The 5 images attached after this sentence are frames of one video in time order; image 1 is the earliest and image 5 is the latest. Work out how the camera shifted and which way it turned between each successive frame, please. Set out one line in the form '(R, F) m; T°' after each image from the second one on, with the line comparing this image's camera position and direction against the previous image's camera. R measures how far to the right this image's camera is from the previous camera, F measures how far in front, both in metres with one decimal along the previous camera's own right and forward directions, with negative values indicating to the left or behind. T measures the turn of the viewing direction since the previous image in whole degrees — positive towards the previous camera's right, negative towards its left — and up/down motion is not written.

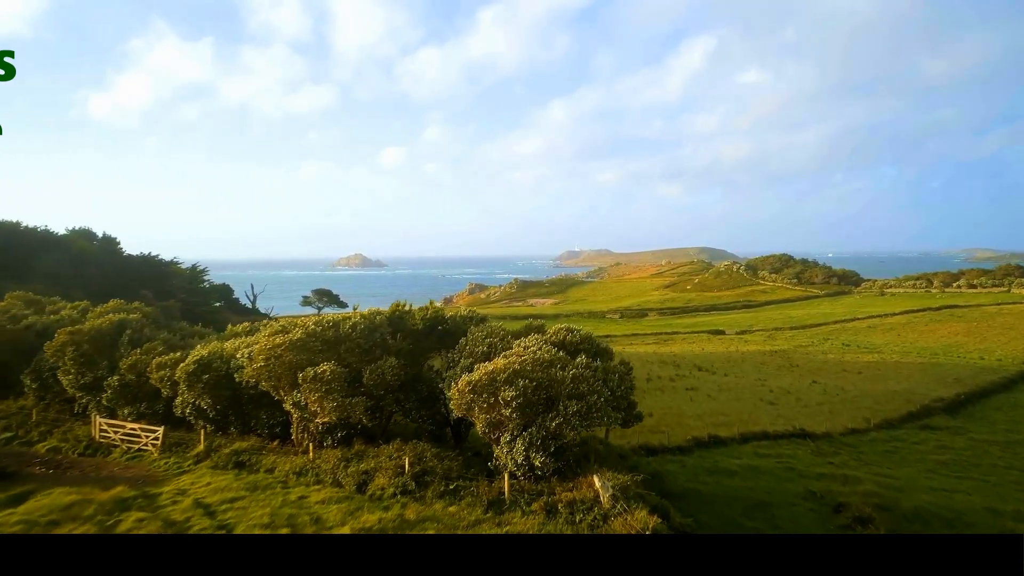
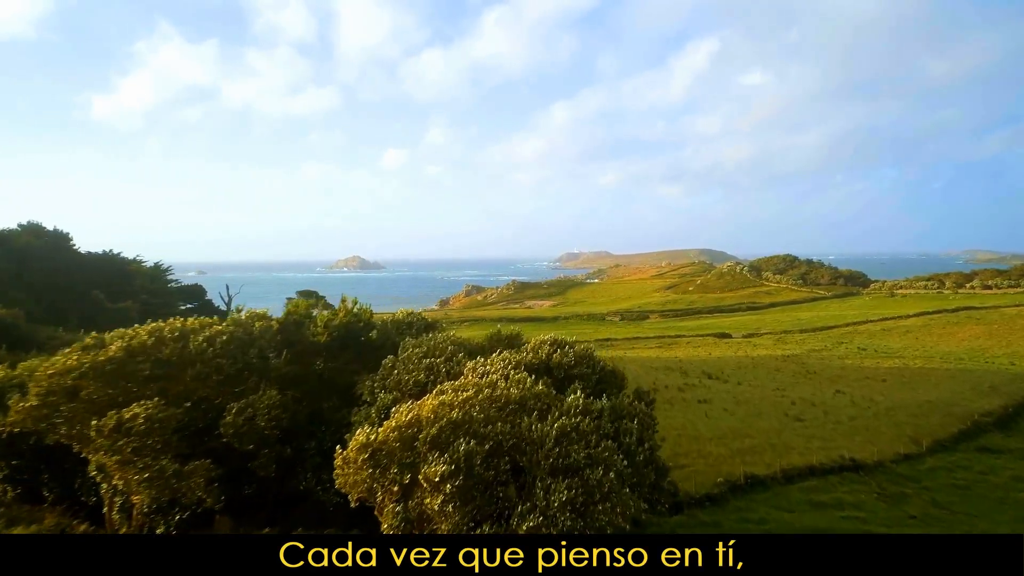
(+0.5, +3.4) m; 0°
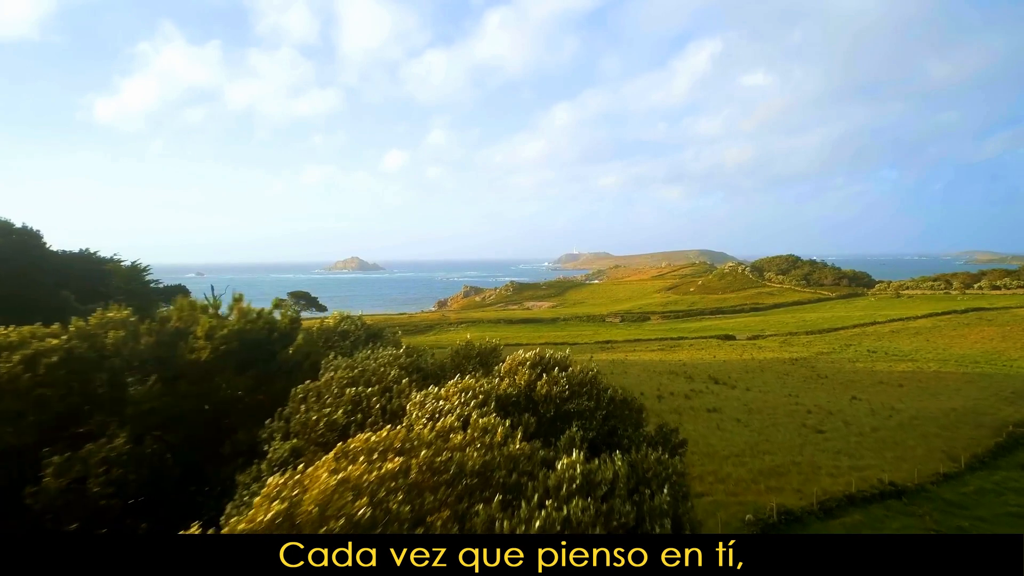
(+0.3, +1.9) m; 0°
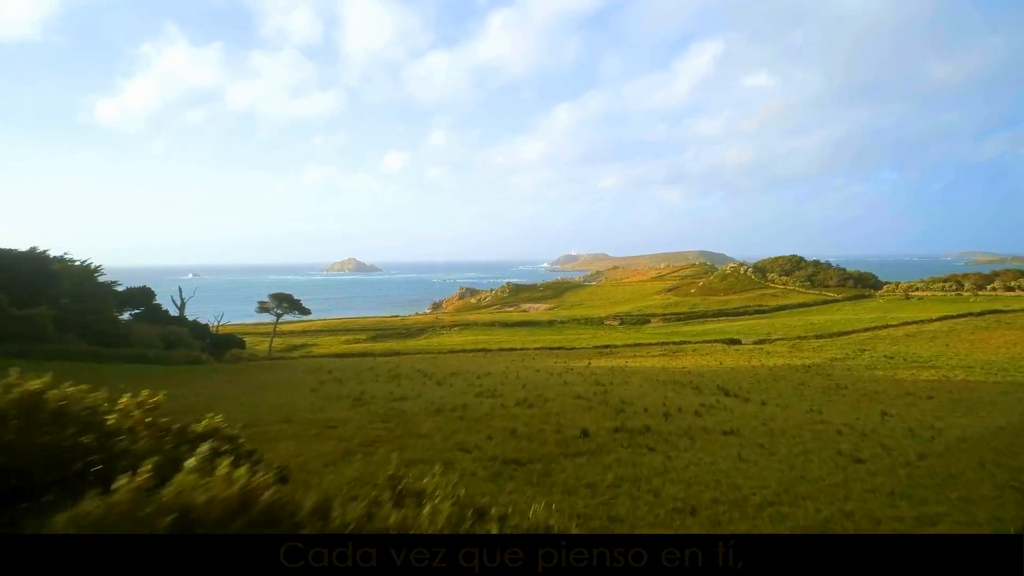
(+0.6, +3.3) m; 0°
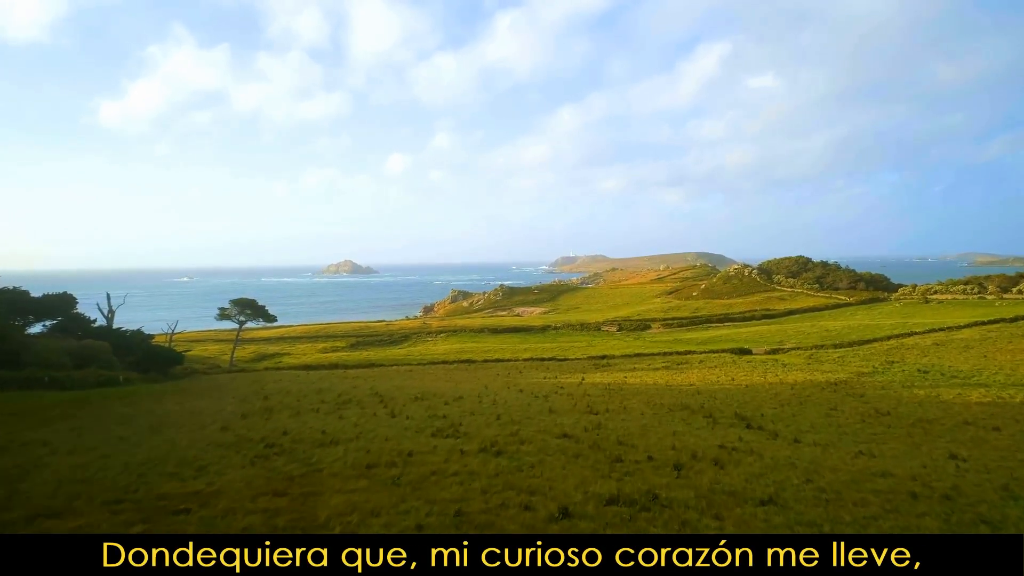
(+1.4, +5.7) m; 0°
